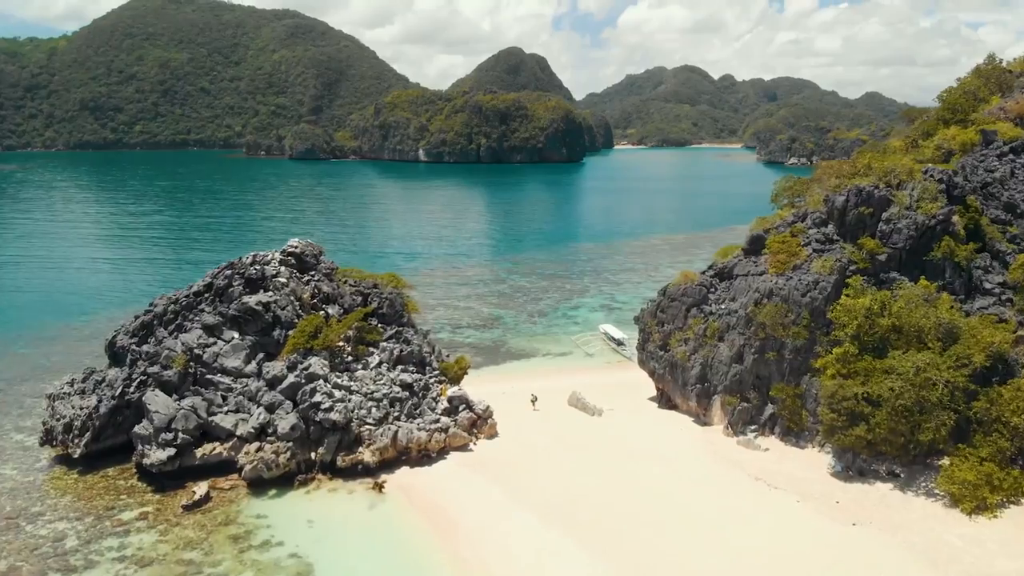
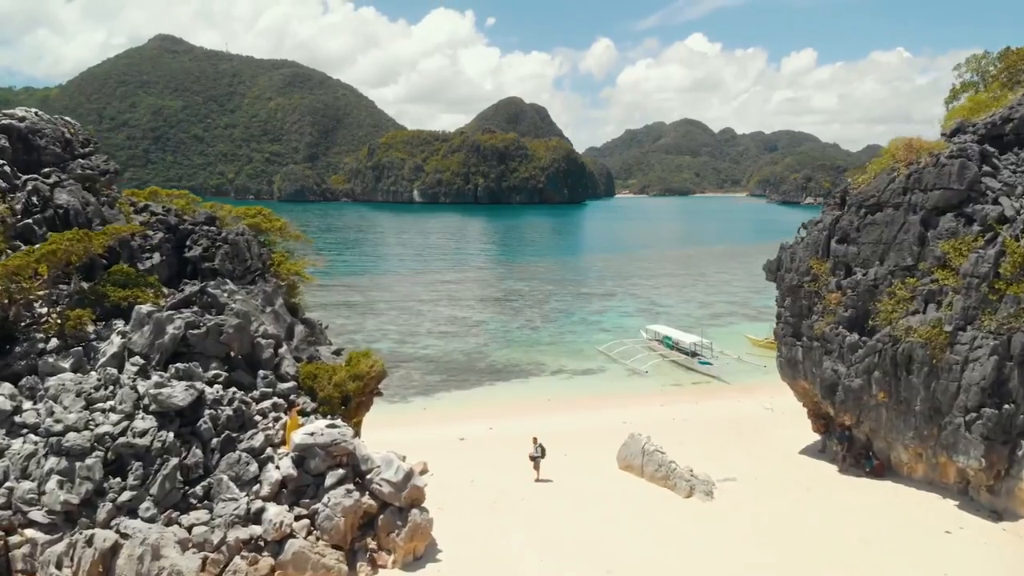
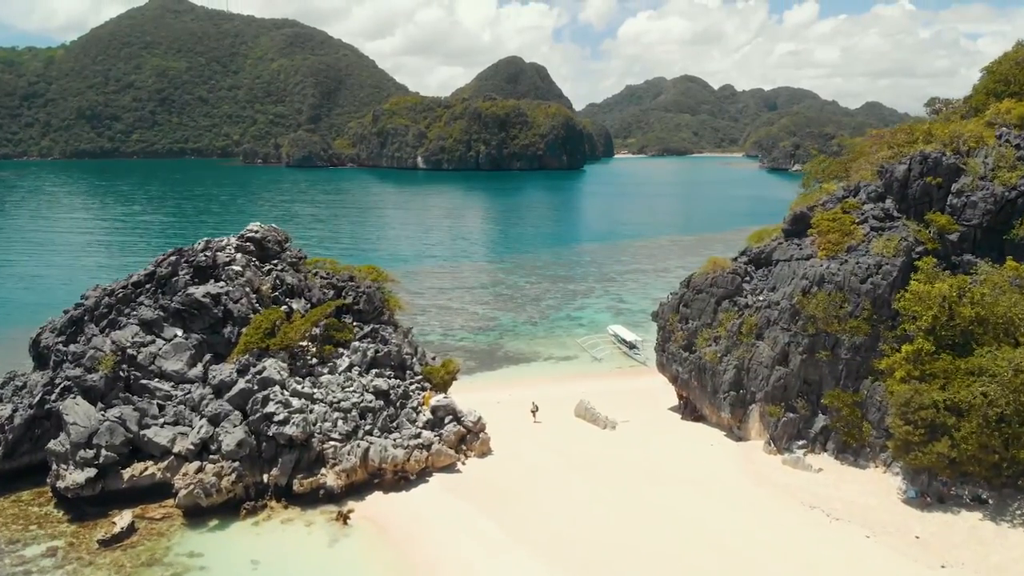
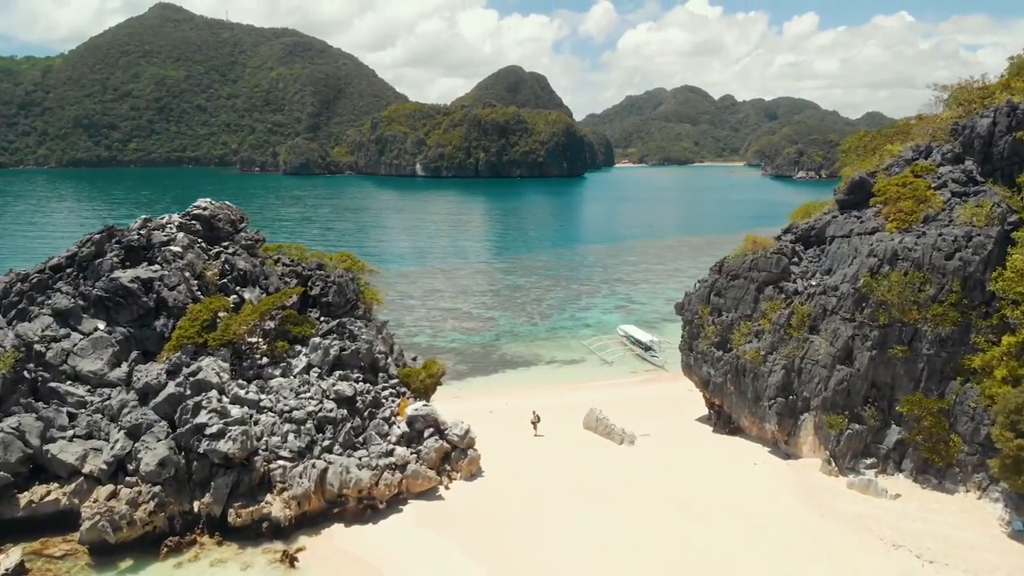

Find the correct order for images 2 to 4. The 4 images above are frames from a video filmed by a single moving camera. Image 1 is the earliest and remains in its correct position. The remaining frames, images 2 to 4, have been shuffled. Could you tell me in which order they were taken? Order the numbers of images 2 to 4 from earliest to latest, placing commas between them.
3, 4, 2
